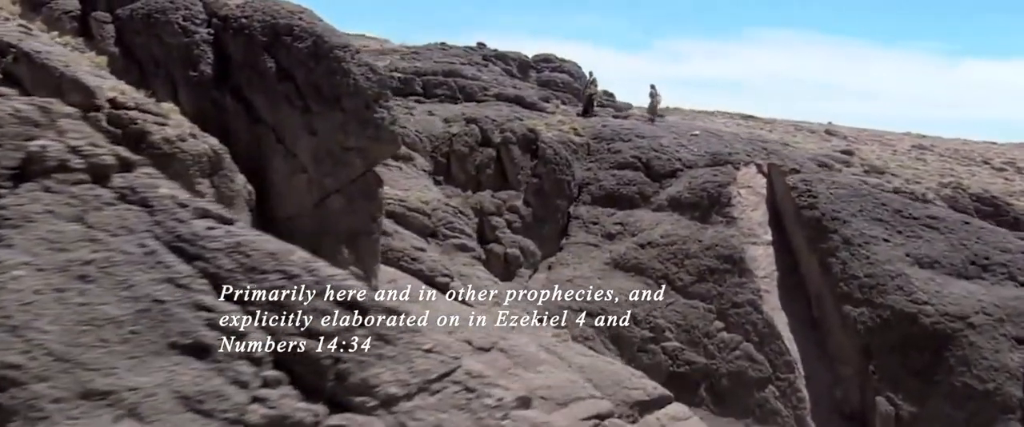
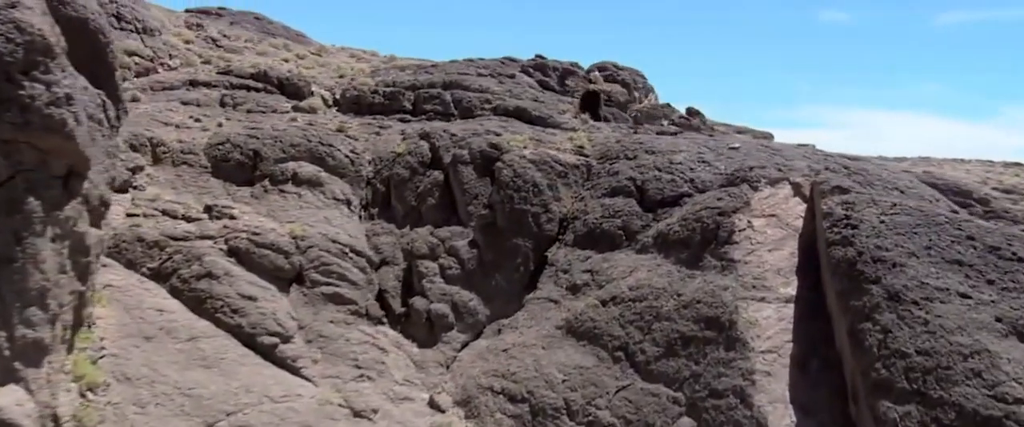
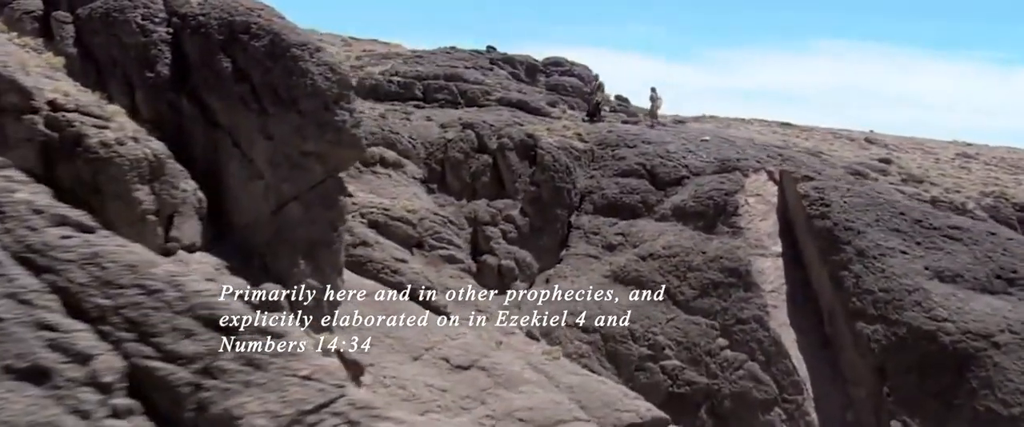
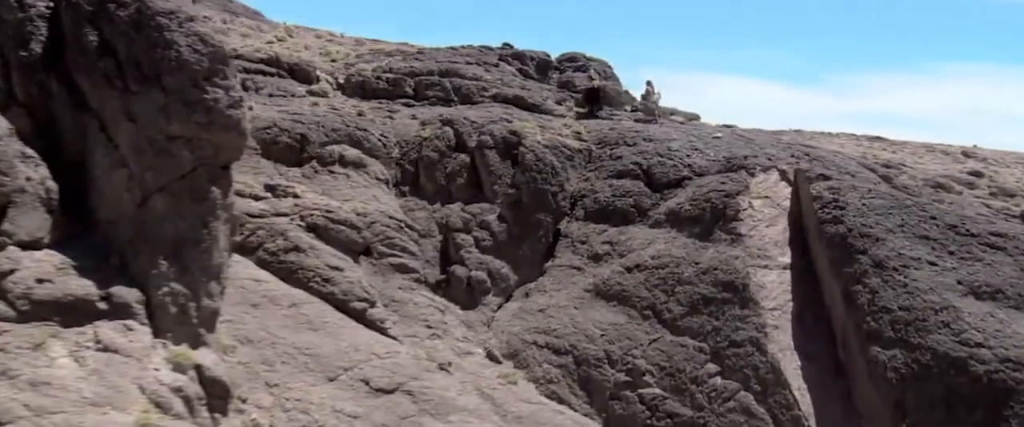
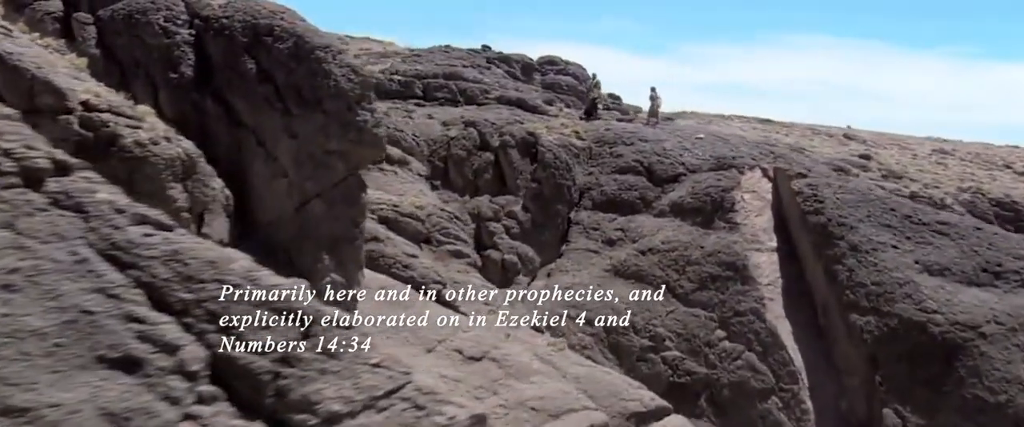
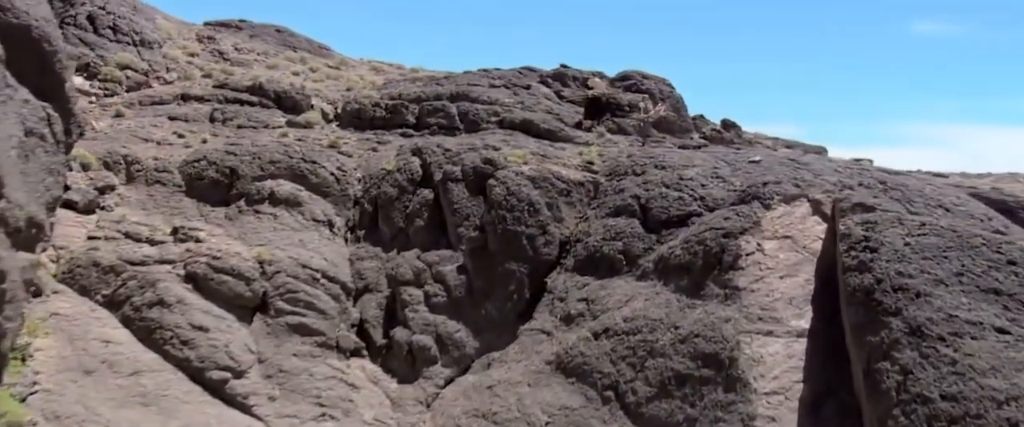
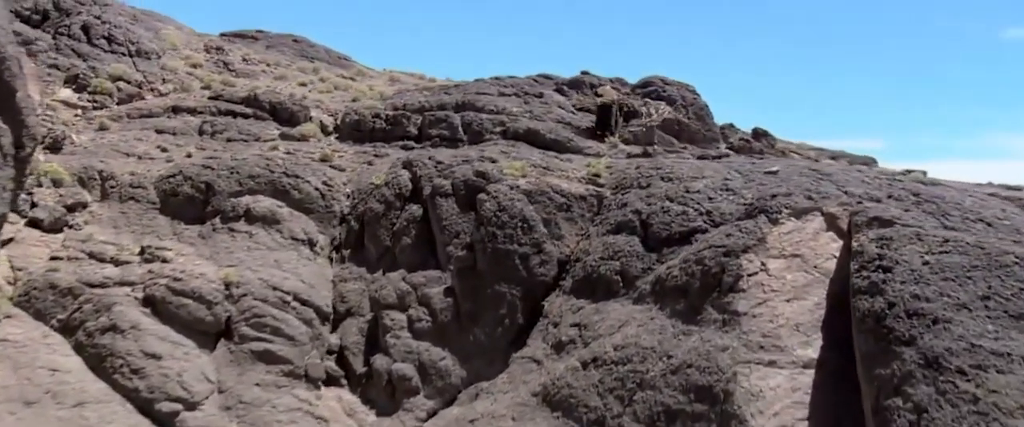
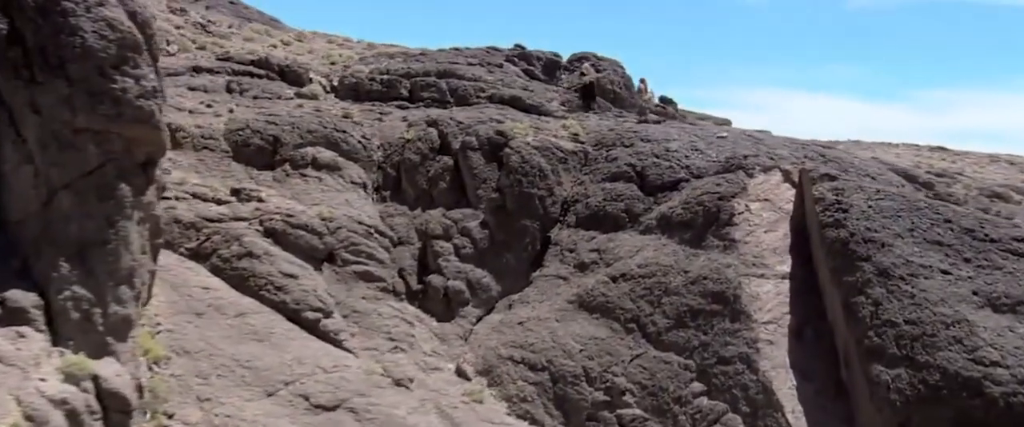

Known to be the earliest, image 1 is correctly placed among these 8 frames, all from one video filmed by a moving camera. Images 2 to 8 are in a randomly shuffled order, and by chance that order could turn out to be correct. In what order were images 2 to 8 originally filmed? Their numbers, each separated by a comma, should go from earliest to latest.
5, 3, 4, 8, 2, 6, 7
